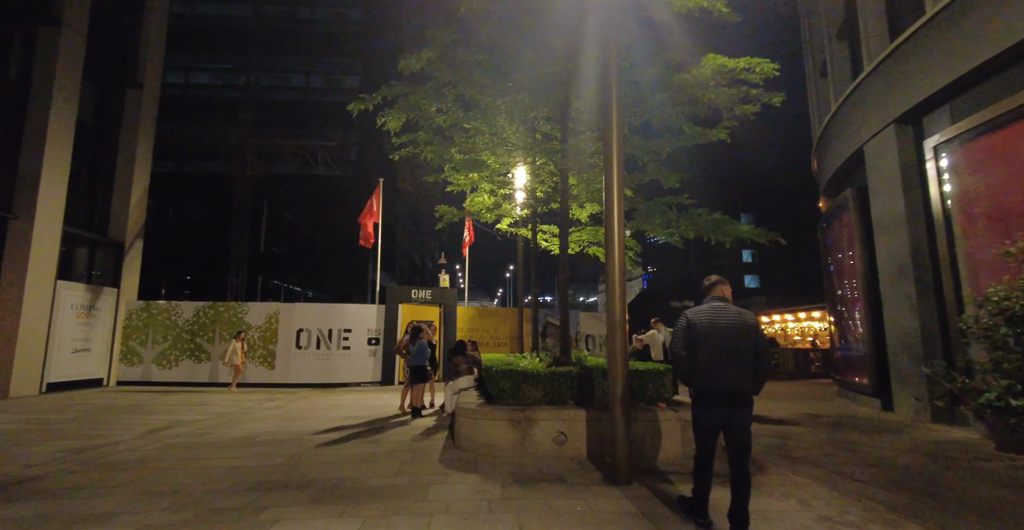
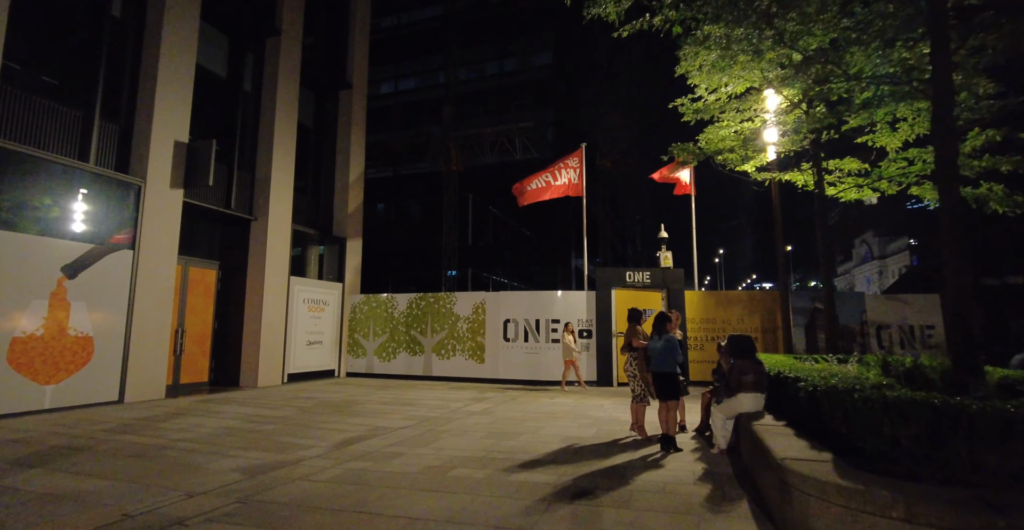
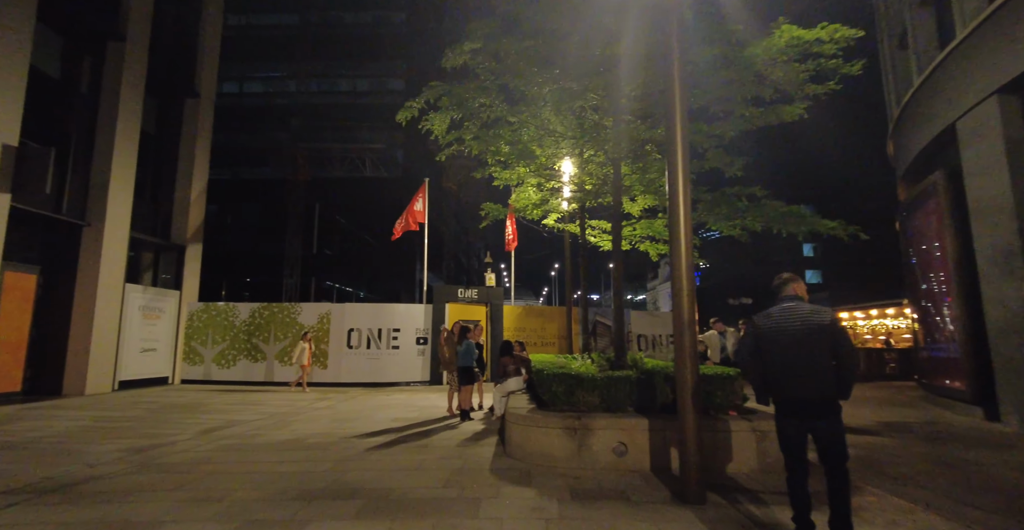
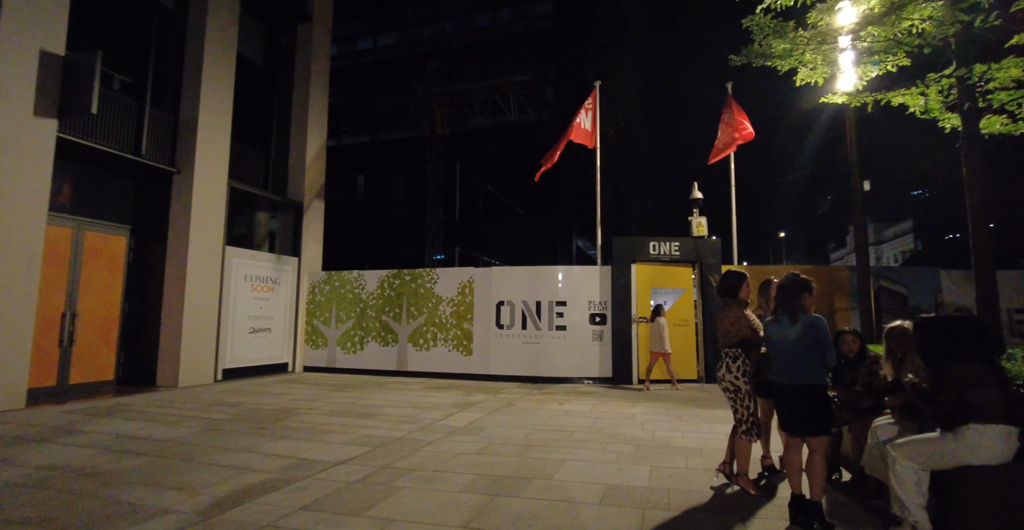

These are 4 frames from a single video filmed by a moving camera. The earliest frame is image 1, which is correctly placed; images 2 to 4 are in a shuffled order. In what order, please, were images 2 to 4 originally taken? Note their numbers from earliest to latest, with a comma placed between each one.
3, 2, 4
